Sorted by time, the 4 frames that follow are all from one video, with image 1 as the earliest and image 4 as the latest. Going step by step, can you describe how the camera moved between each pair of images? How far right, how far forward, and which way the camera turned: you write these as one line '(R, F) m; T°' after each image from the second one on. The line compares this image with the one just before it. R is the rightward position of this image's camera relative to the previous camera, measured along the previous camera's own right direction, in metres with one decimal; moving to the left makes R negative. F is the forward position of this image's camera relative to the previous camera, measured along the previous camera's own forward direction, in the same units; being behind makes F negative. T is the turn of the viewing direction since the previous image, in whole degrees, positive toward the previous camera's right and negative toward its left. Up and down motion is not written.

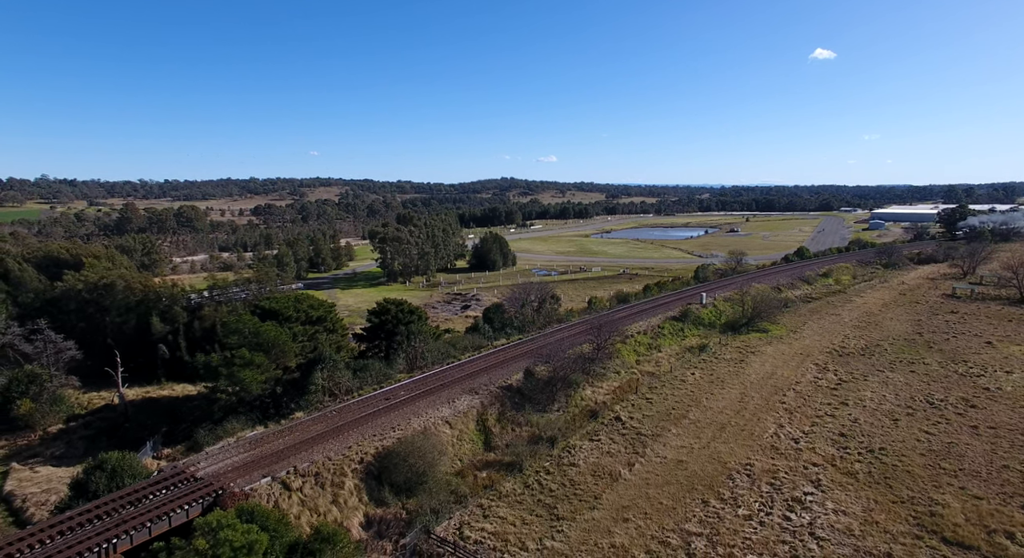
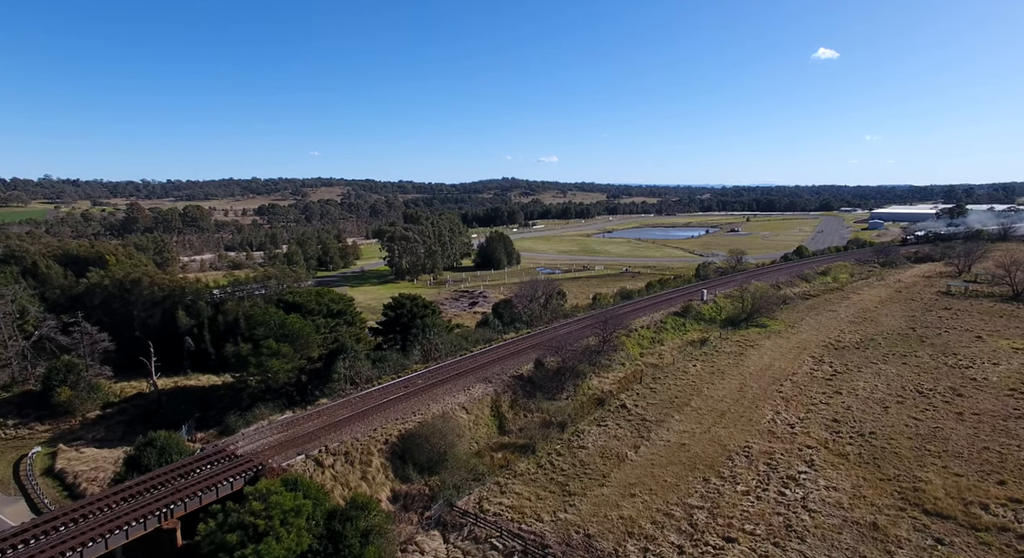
(-0.5, -1.5) m; 0°
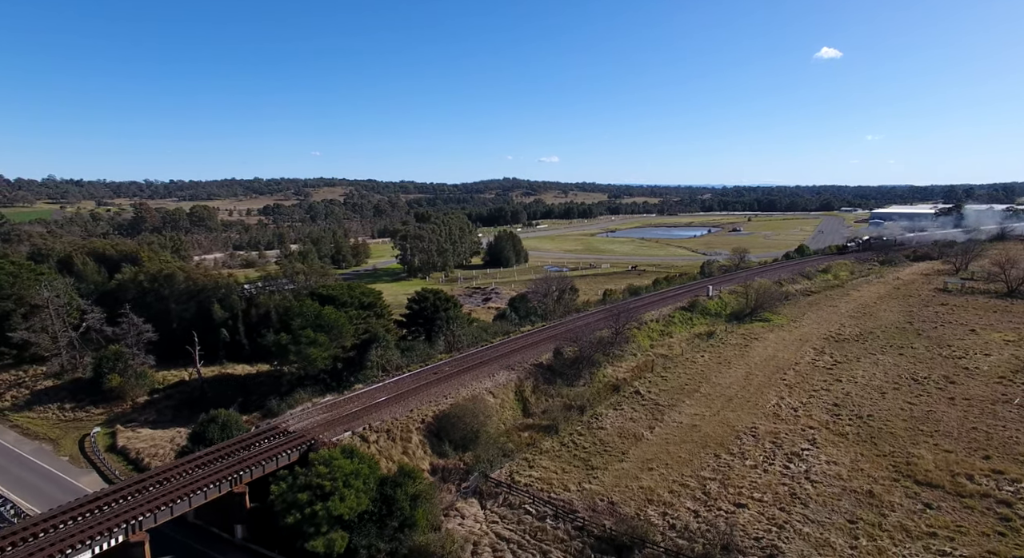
(-1.0, -1.9) m; 0°
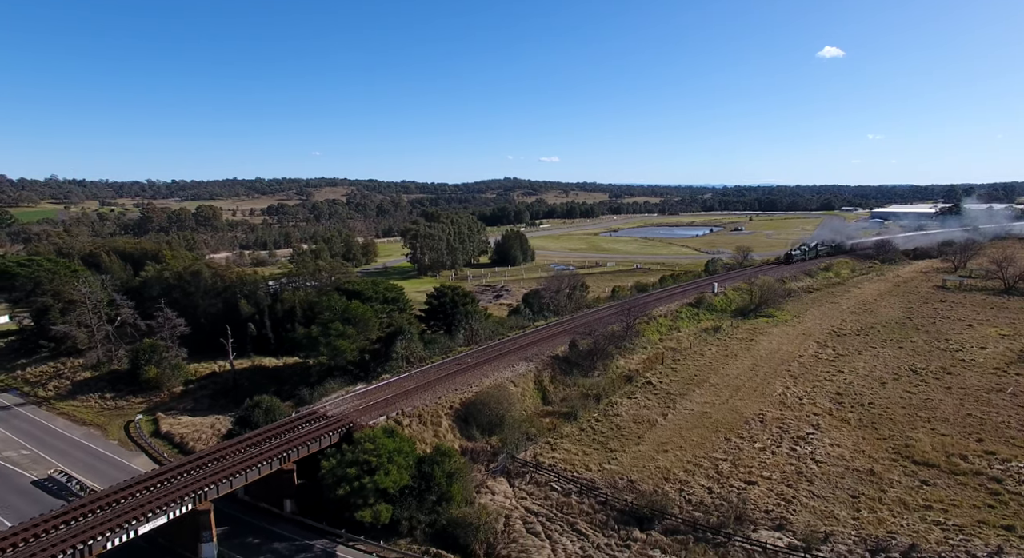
(-0.9, -1.5) m; 0°
